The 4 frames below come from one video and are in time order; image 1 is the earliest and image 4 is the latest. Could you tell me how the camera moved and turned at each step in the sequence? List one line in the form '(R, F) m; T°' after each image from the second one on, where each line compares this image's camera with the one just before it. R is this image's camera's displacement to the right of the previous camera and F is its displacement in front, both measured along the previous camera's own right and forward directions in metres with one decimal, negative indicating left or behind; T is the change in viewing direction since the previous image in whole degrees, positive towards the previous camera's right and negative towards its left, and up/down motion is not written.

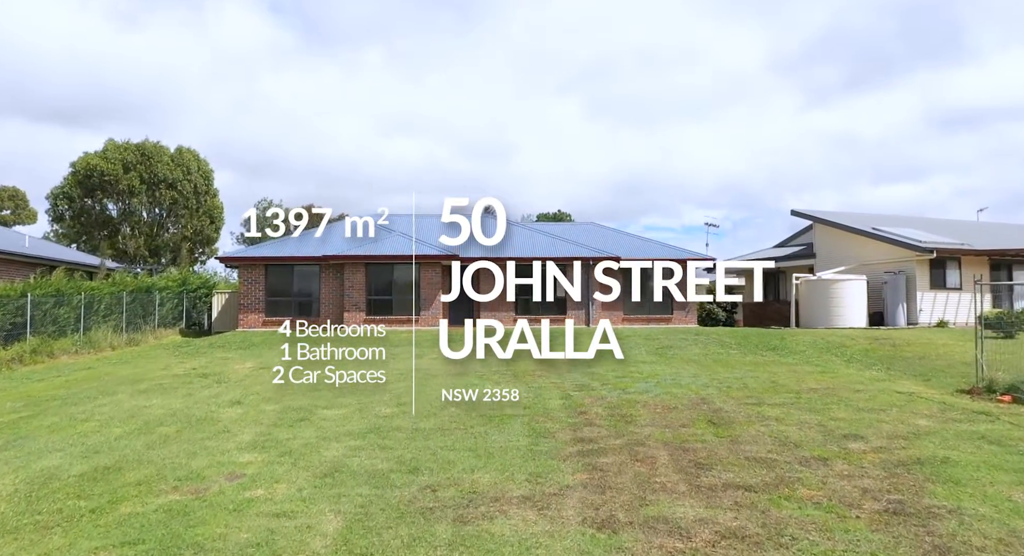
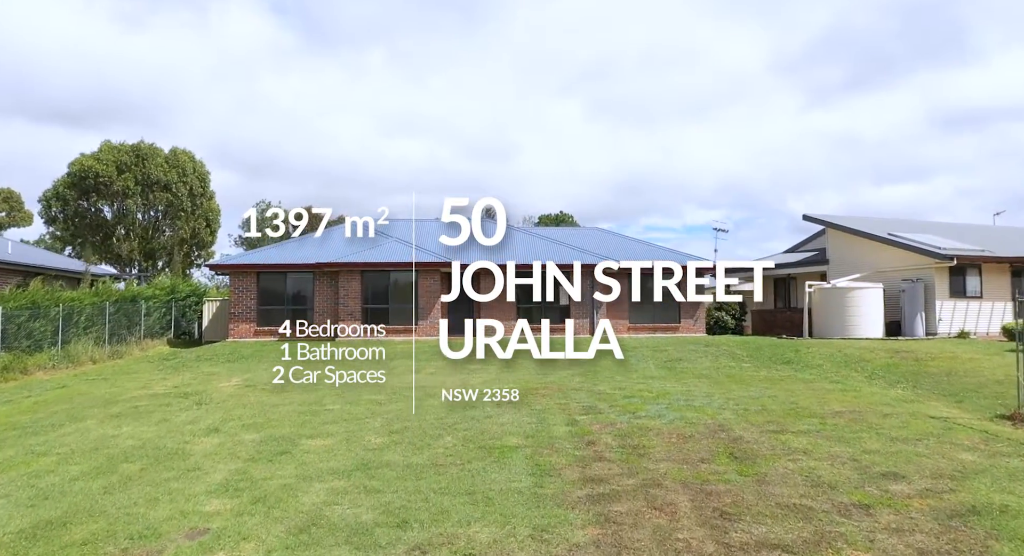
(0.0, +0.8) m; 0°
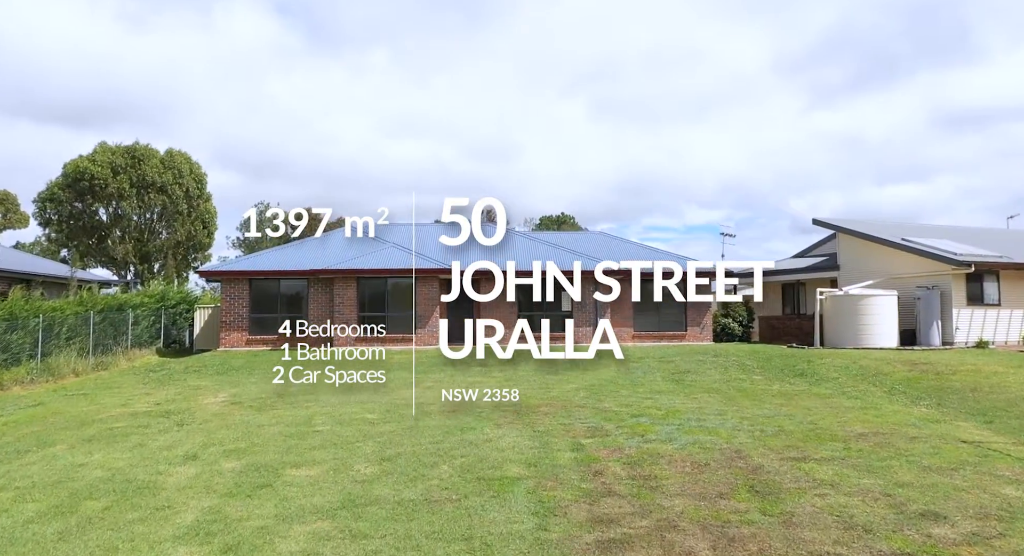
(0.0, +0.6) m; 0°
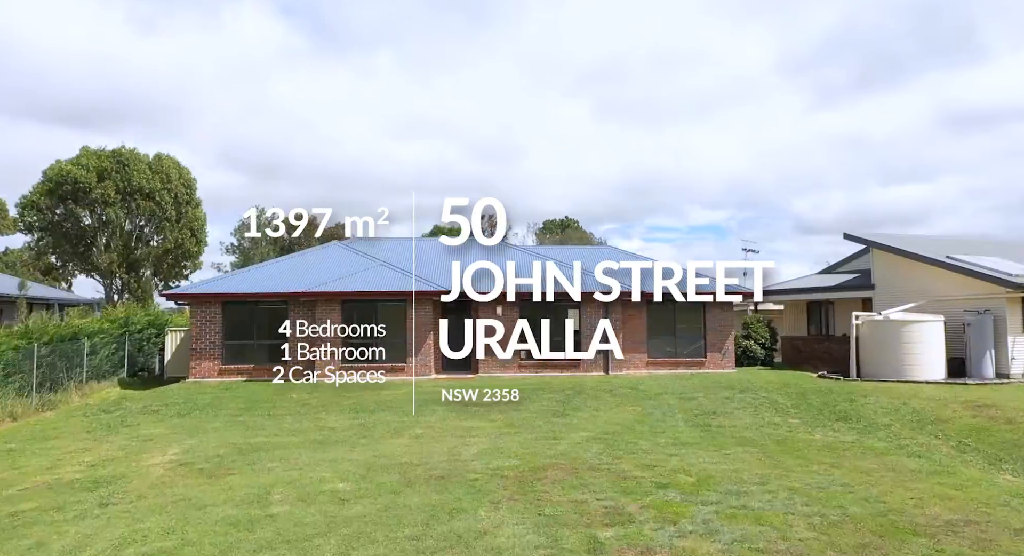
(0.0, +1.8) m; 0°
